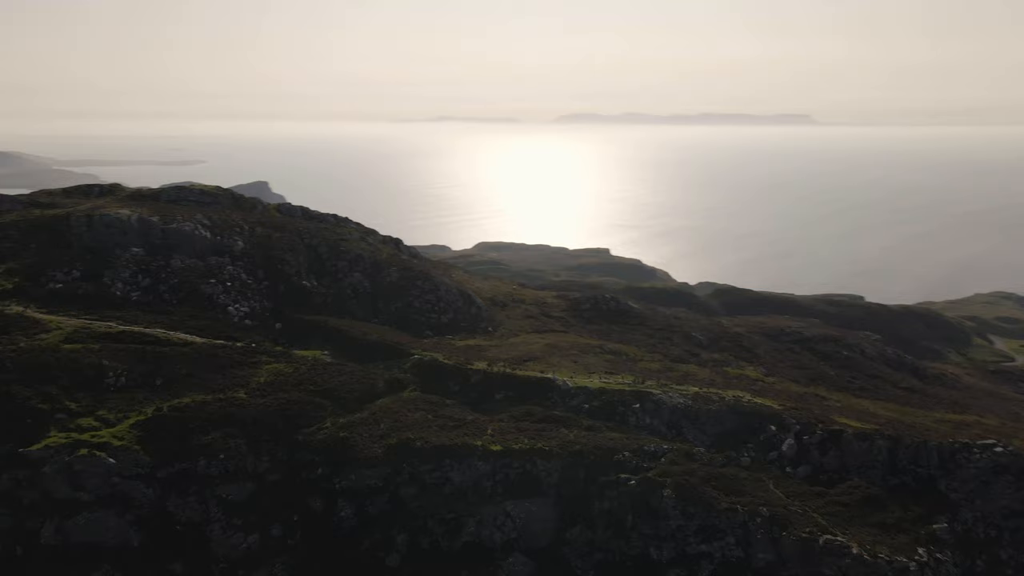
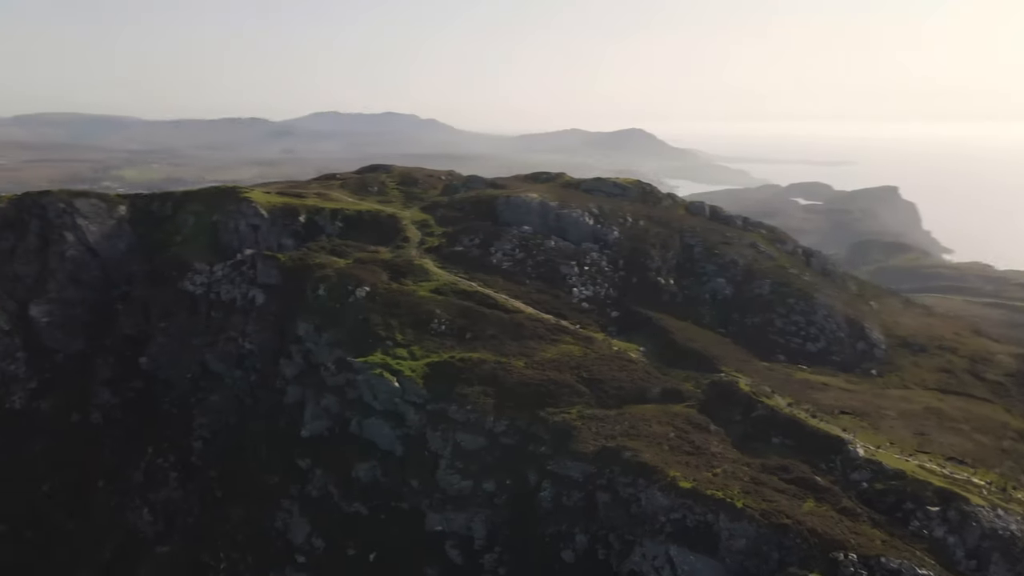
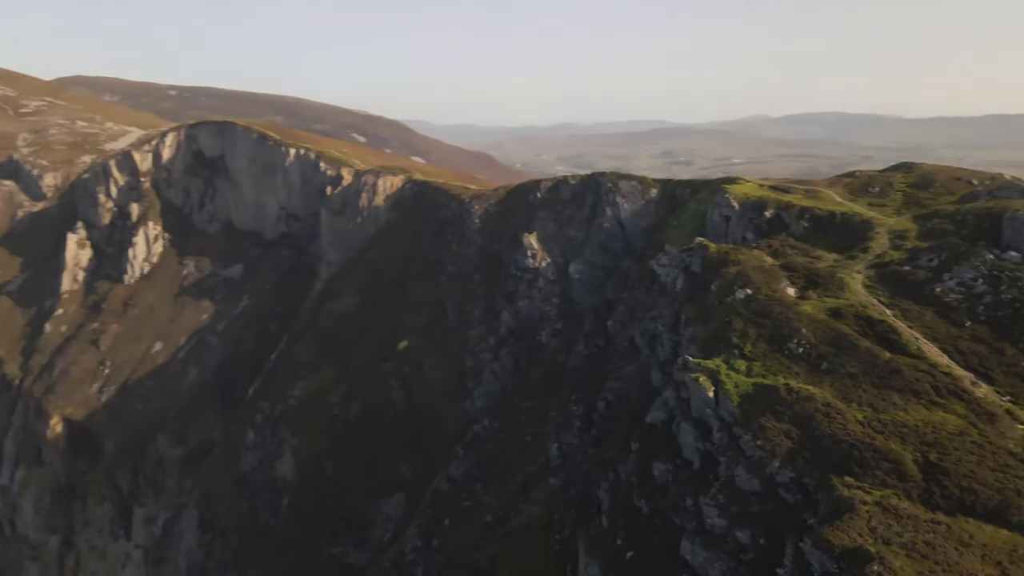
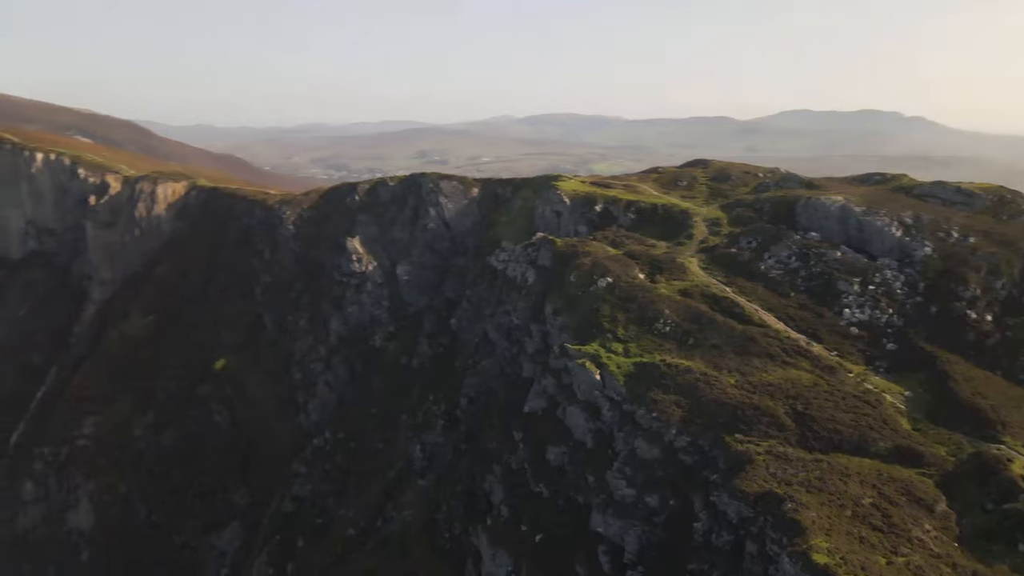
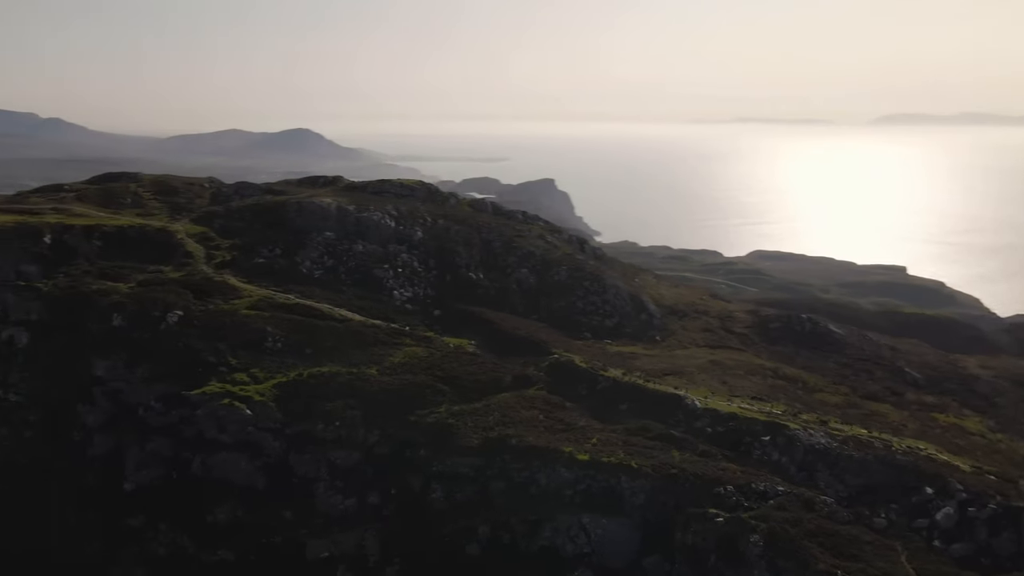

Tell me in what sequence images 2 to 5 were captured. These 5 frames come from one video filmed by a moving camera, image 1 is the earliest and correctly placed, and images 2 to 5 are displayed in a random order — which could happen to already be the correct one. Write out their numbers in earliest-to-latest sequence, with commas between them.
5, 2, 4, 3
